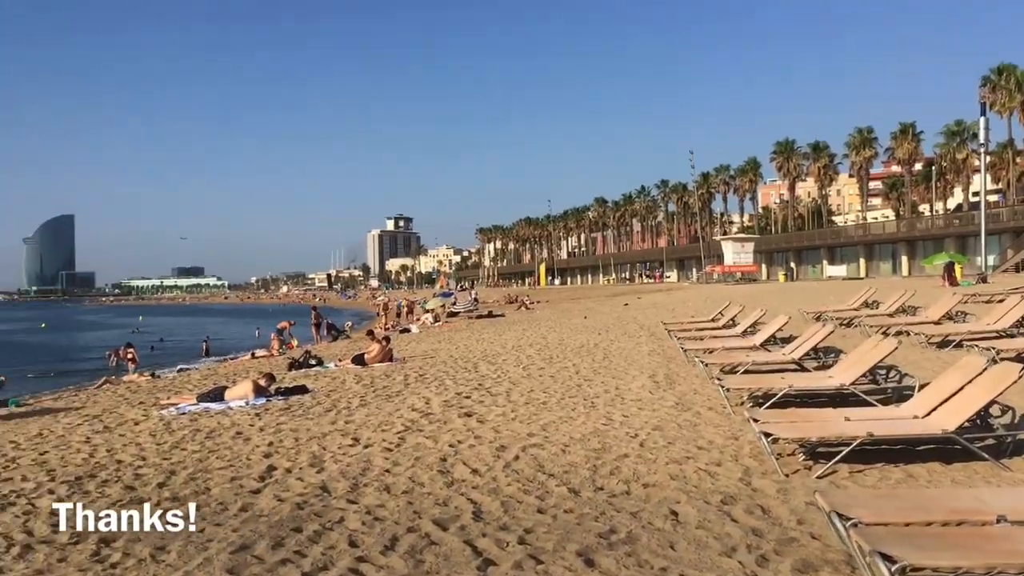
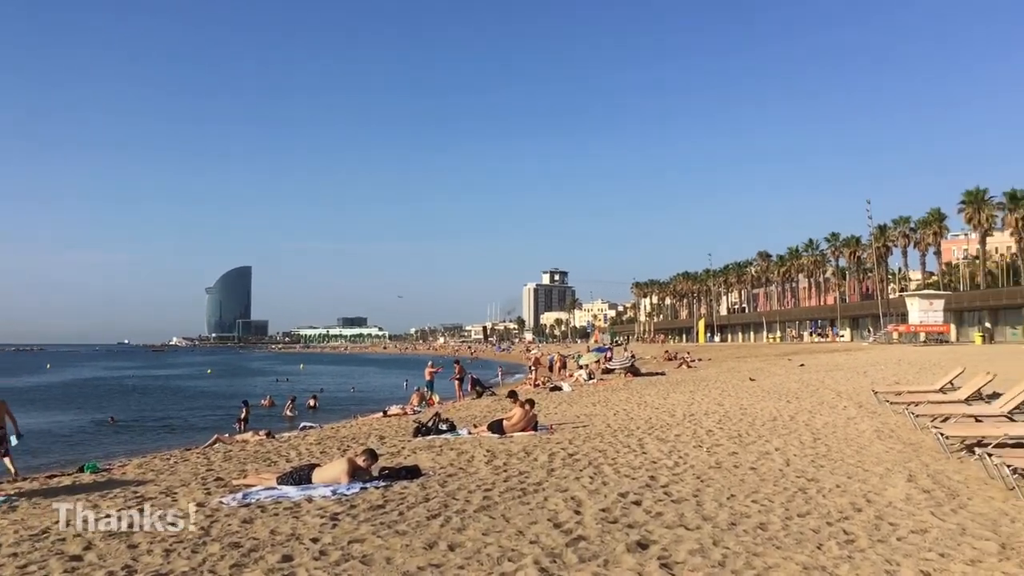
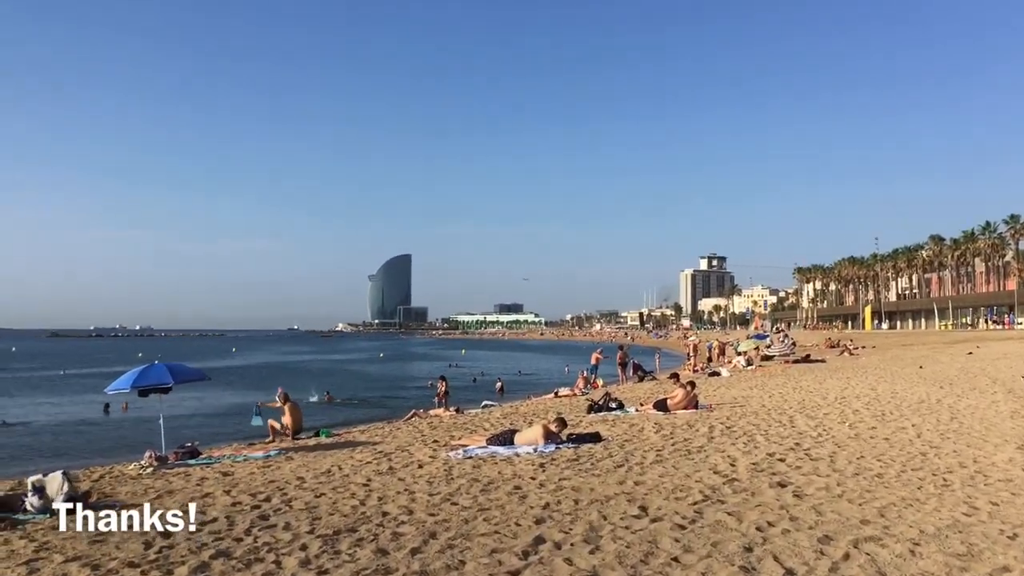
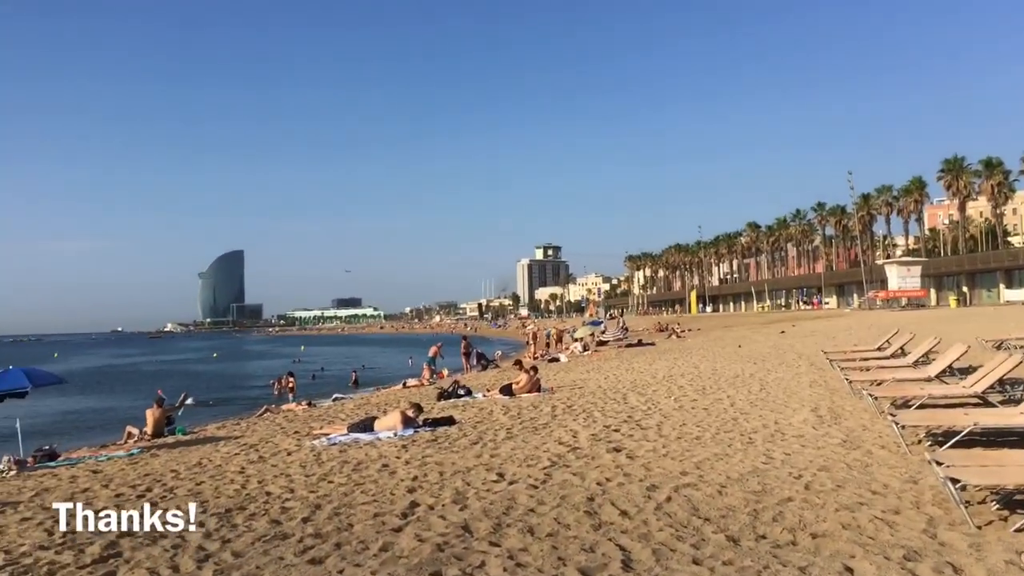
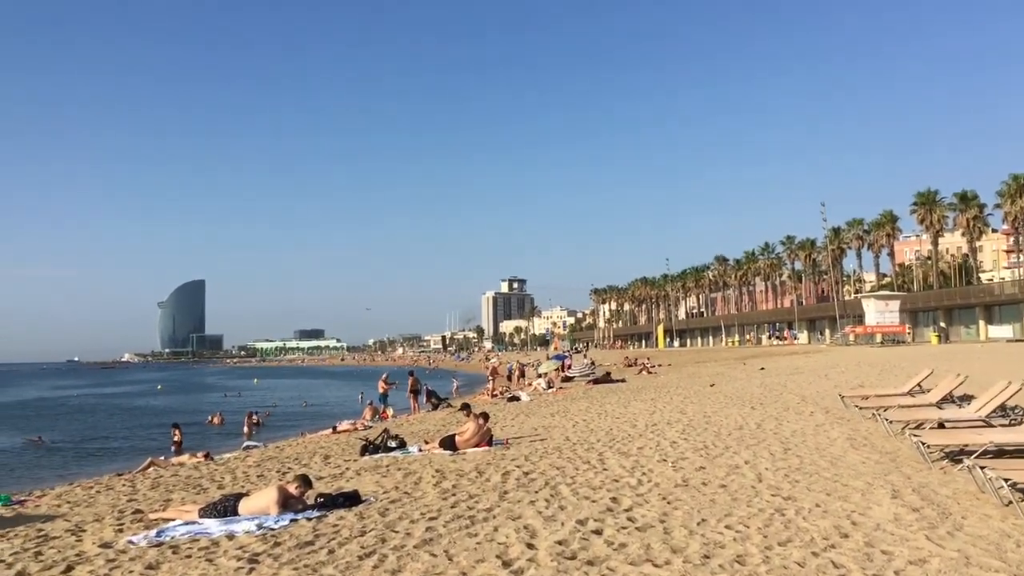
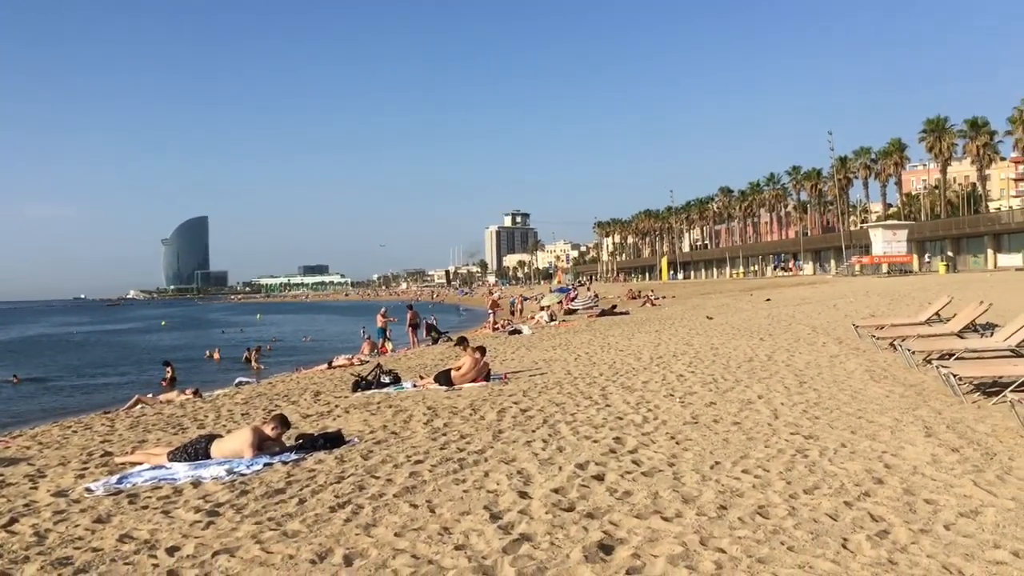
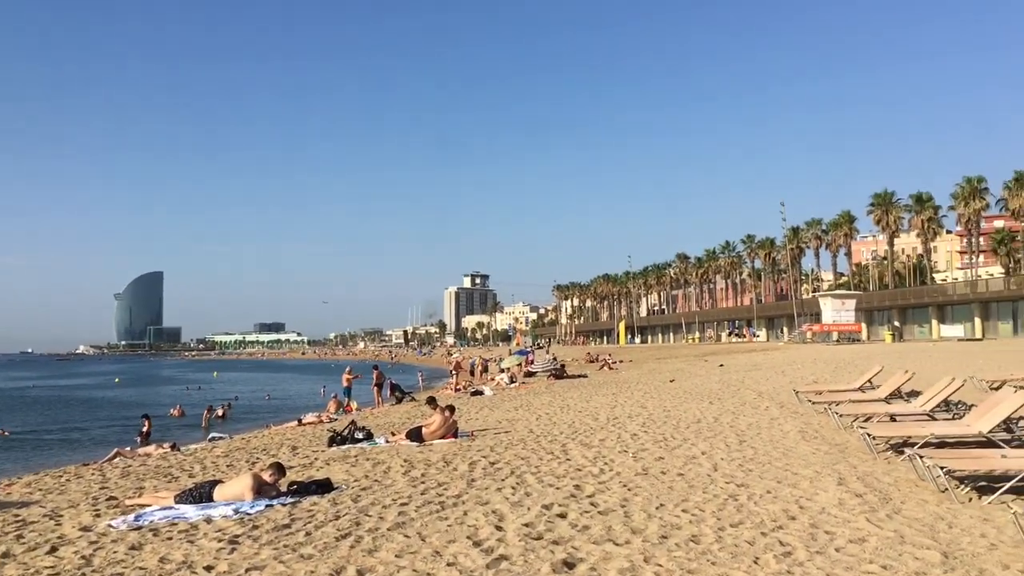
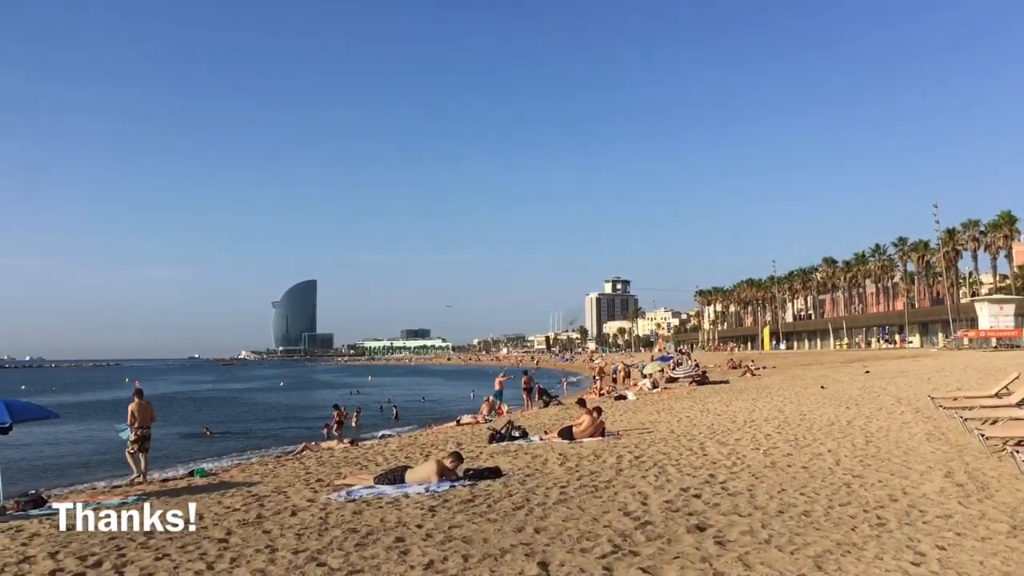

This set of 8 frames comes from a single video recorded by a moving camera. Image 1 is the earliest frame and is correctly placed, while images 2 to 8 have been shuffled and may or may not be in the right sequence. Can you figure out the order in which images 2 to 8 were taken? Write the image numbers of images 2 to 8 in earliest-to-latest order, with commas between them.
4, 3, 8, 2, 7, 5, 6
